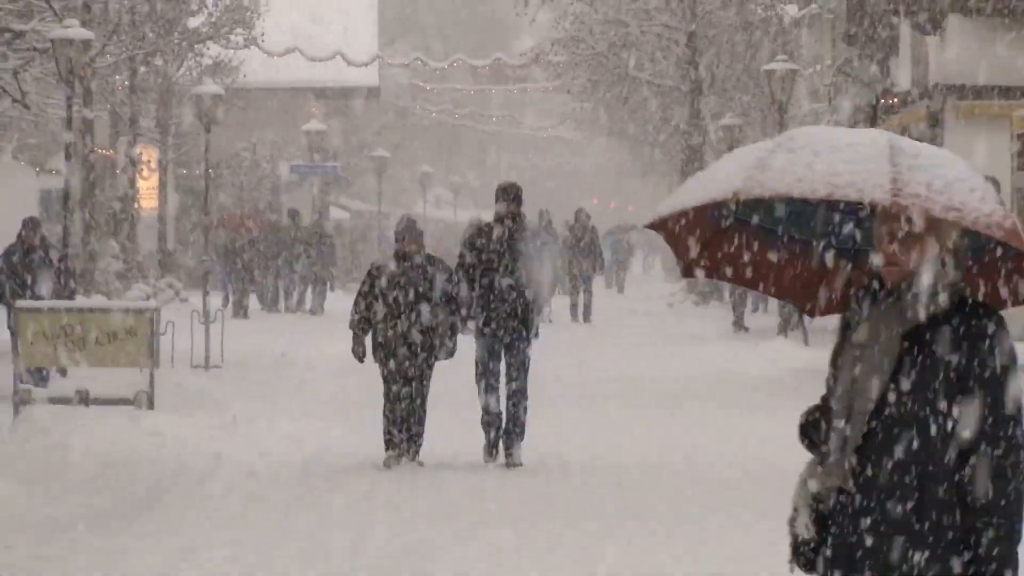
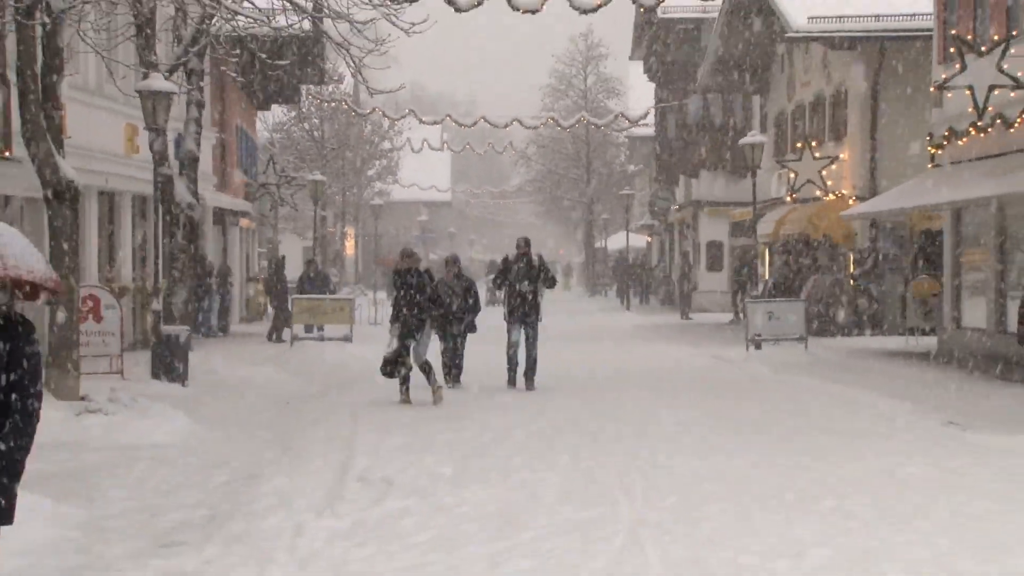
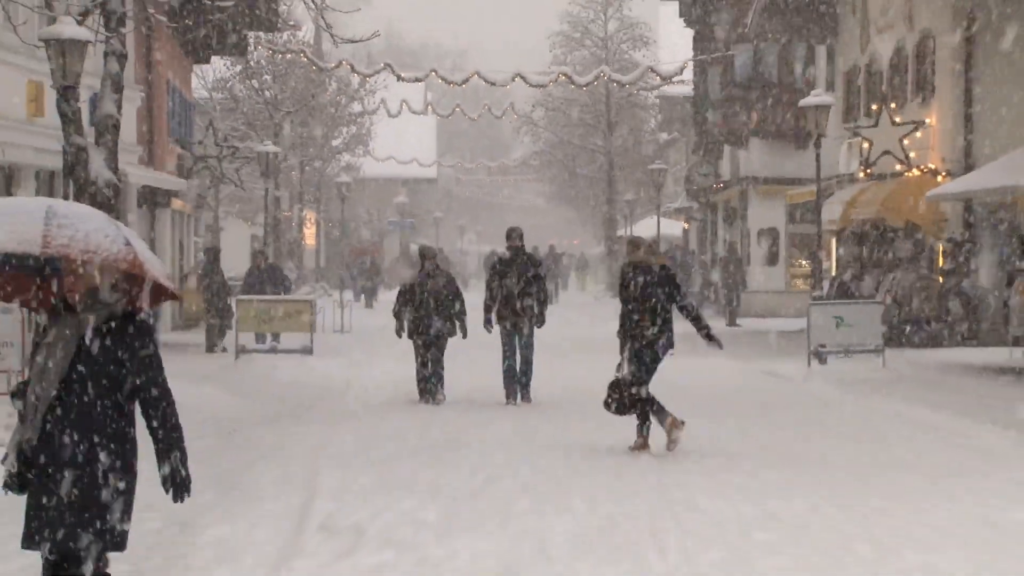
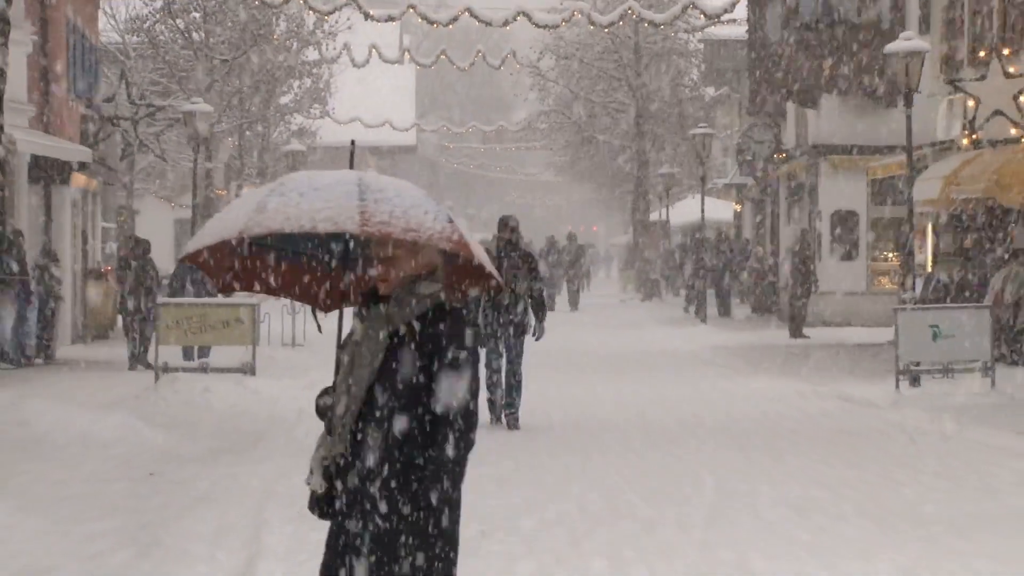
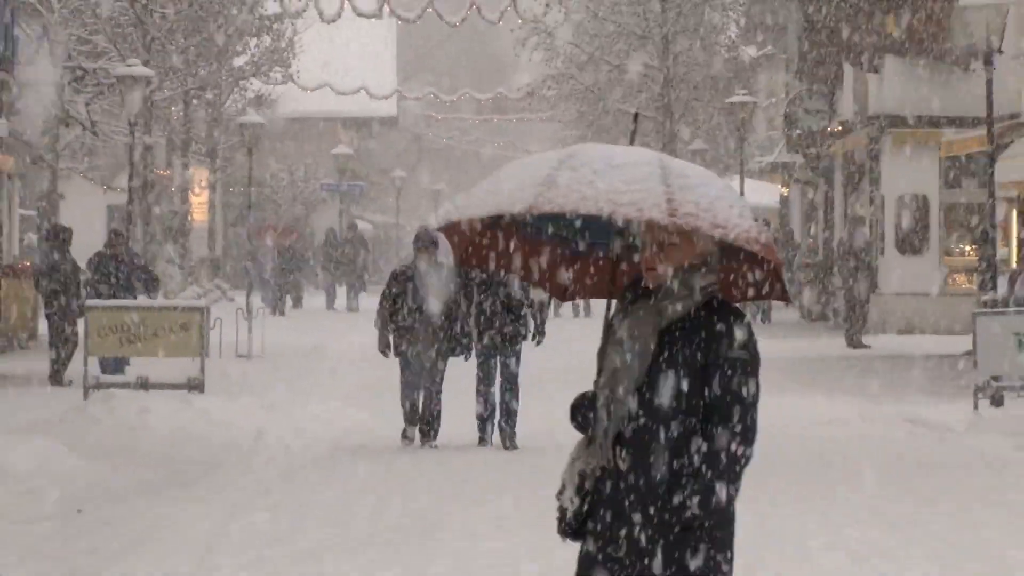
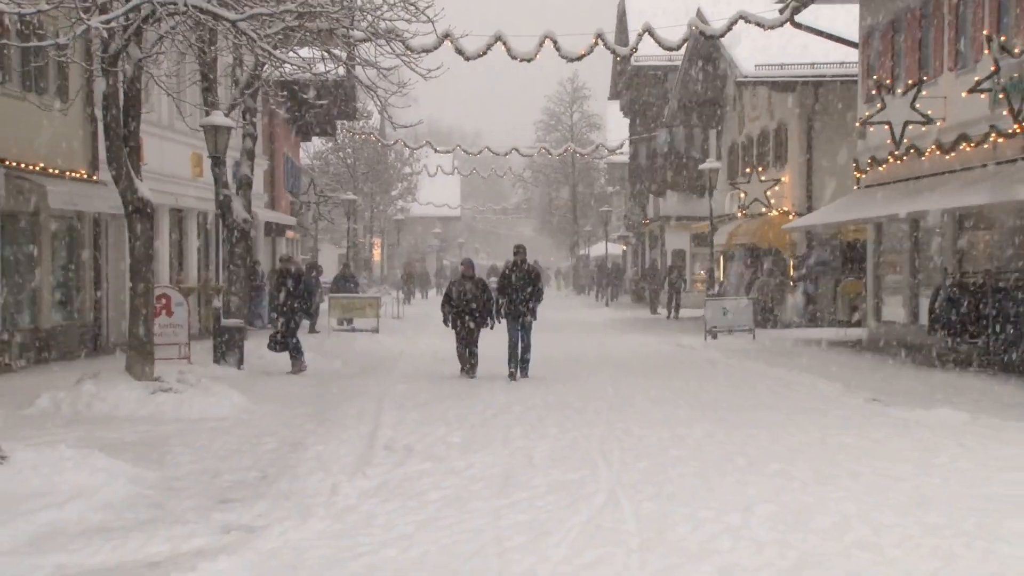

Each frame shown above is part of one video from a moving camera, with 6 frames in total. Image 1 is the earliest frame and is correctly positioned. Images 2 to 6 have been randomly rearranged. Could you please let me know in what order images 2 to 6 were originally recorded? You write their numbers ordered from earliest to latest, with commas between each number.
5, 4, 3, 2, 6
